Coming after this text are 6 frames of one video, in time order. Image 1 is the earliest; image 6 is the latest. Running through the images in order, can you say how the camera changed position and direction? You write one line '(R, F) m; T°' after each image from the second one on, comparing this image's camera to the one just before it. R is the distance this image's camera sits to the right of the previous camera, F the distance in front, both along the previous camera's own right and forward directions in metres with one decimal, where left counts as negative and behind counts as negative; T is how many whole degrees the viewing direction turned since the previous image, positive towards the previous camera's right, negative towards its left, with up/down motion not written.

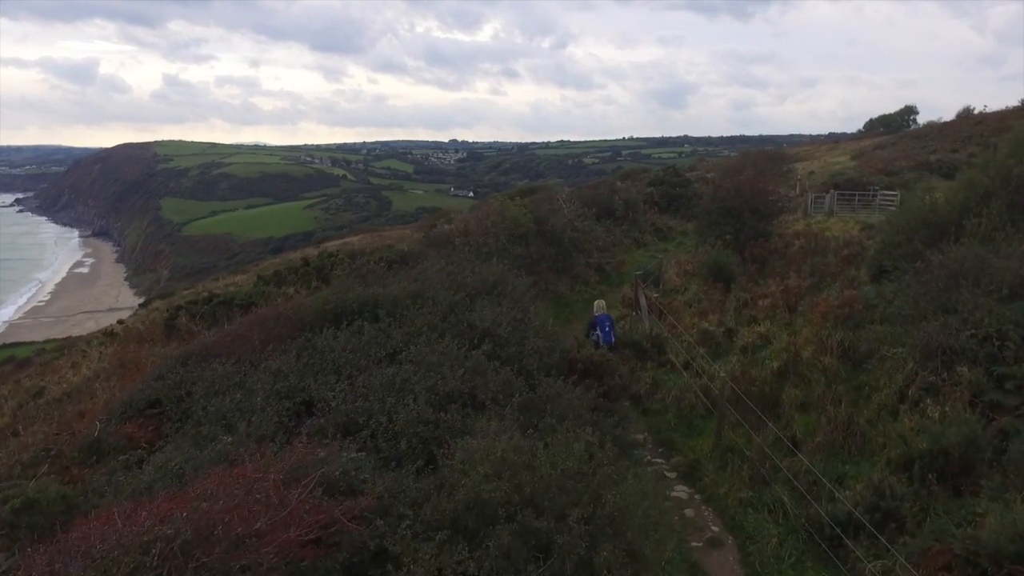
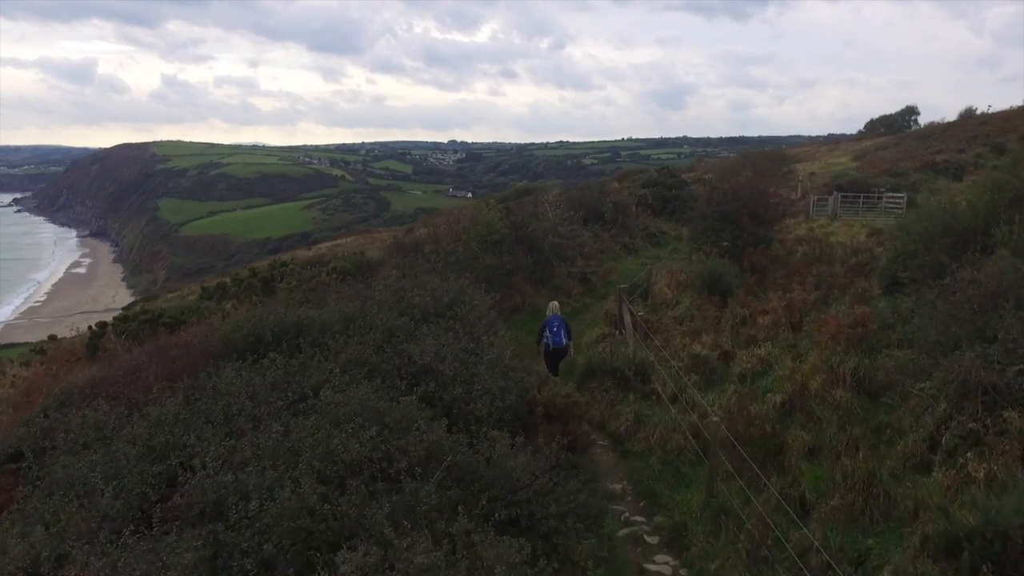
(+0.4, +1.5) m; 0°
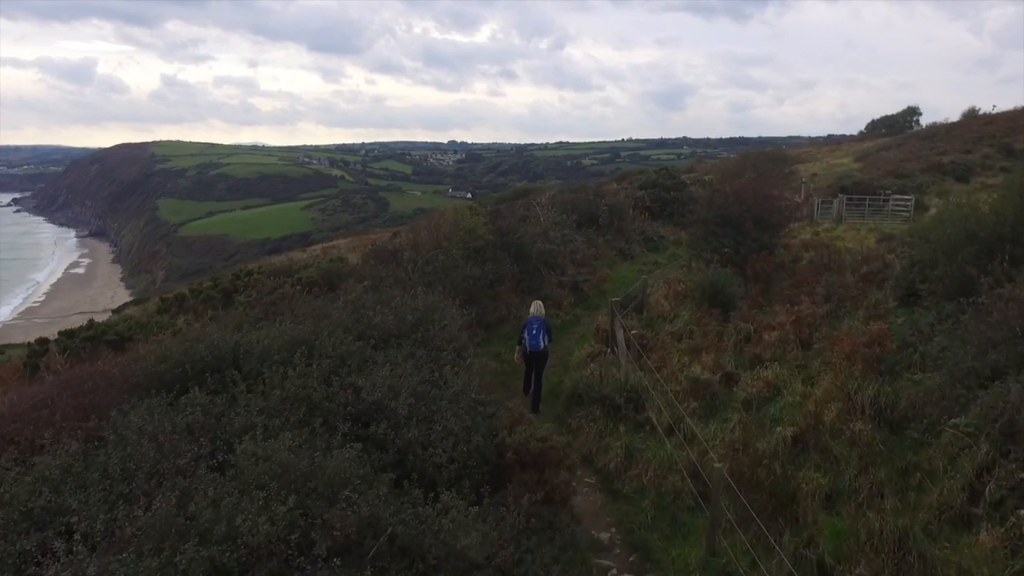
(+0.2, +1.0) m; 0°
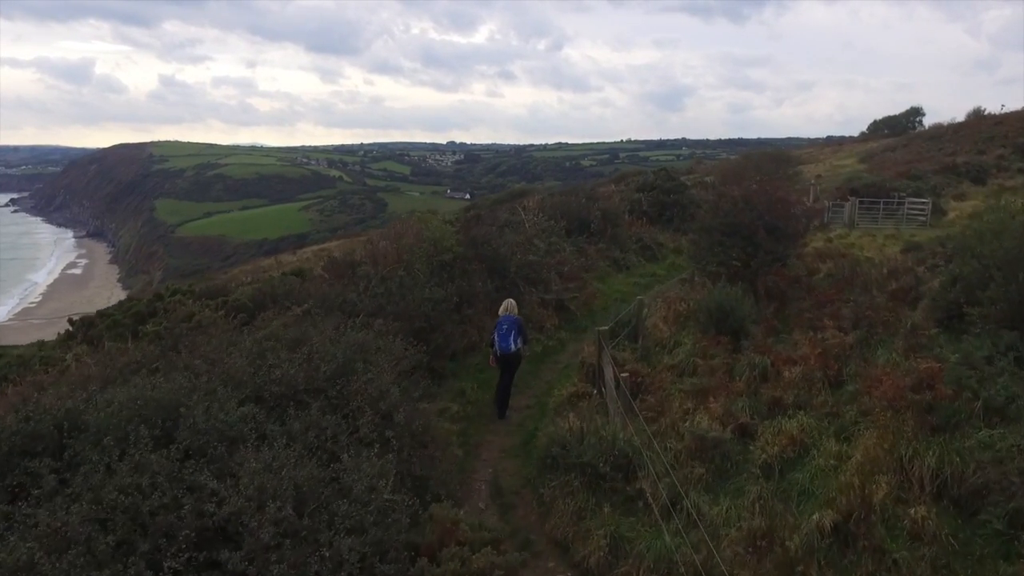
(+0.3, +1.8) m; 0°
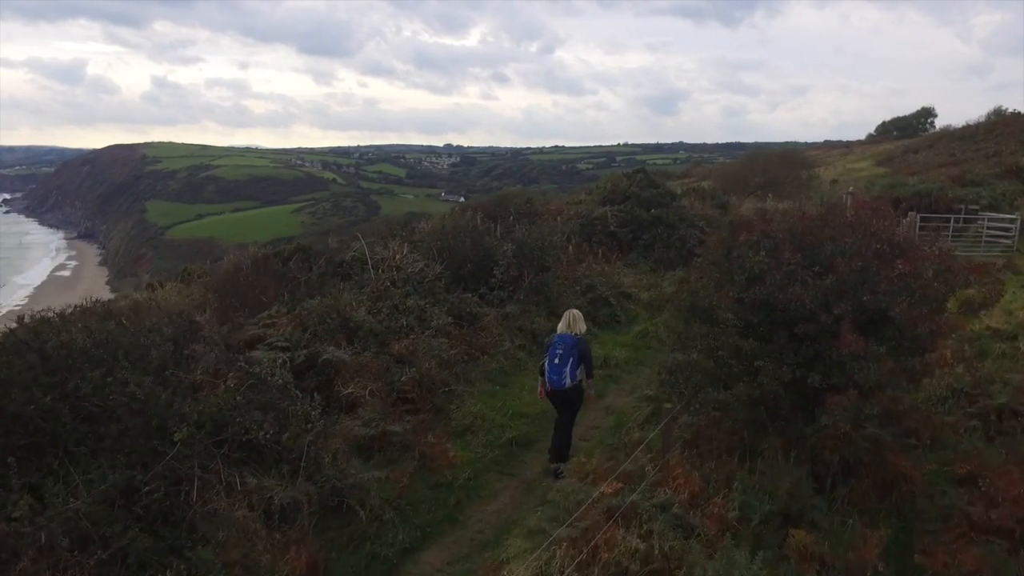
(+1.8, +7.3) m; 0°
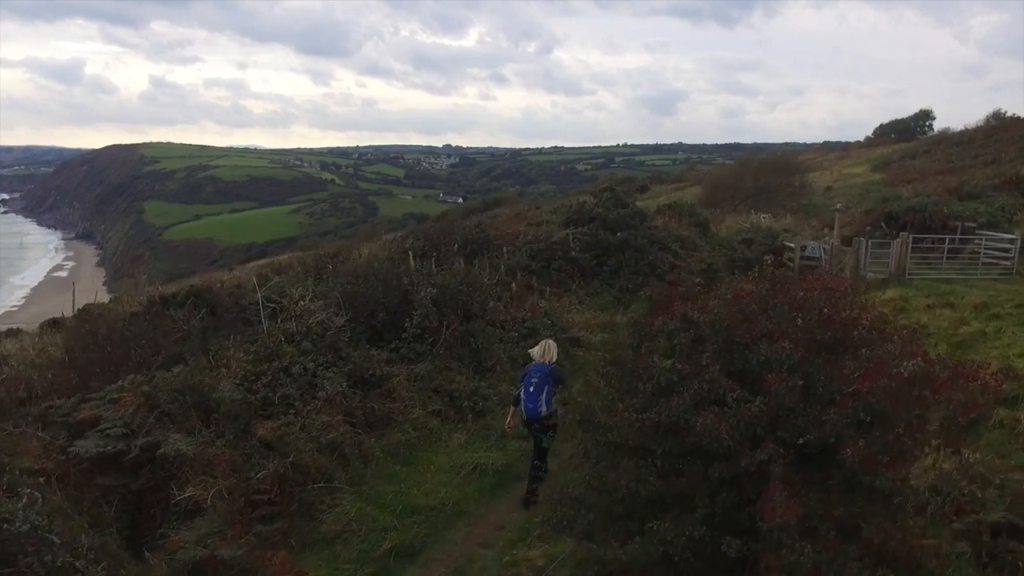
(+0.8, +1.2) m; 0°
